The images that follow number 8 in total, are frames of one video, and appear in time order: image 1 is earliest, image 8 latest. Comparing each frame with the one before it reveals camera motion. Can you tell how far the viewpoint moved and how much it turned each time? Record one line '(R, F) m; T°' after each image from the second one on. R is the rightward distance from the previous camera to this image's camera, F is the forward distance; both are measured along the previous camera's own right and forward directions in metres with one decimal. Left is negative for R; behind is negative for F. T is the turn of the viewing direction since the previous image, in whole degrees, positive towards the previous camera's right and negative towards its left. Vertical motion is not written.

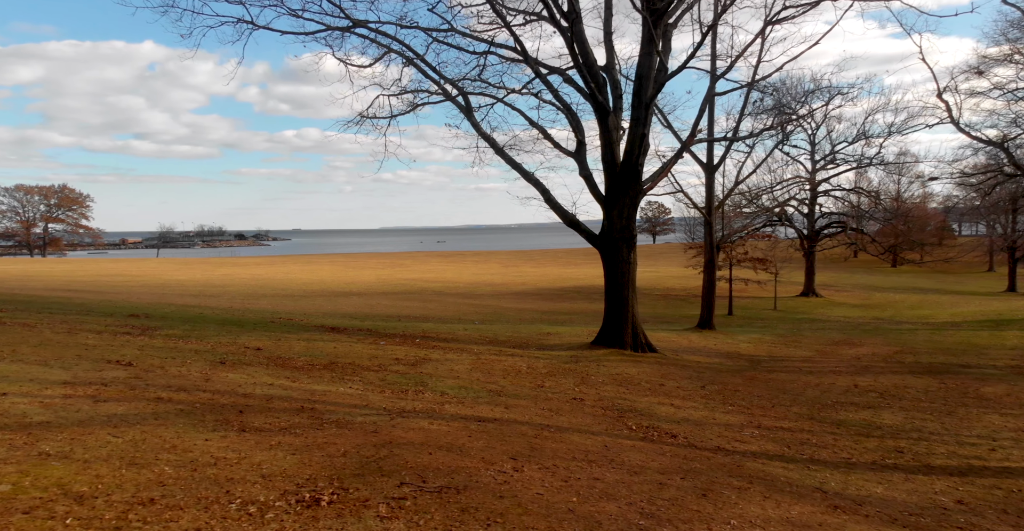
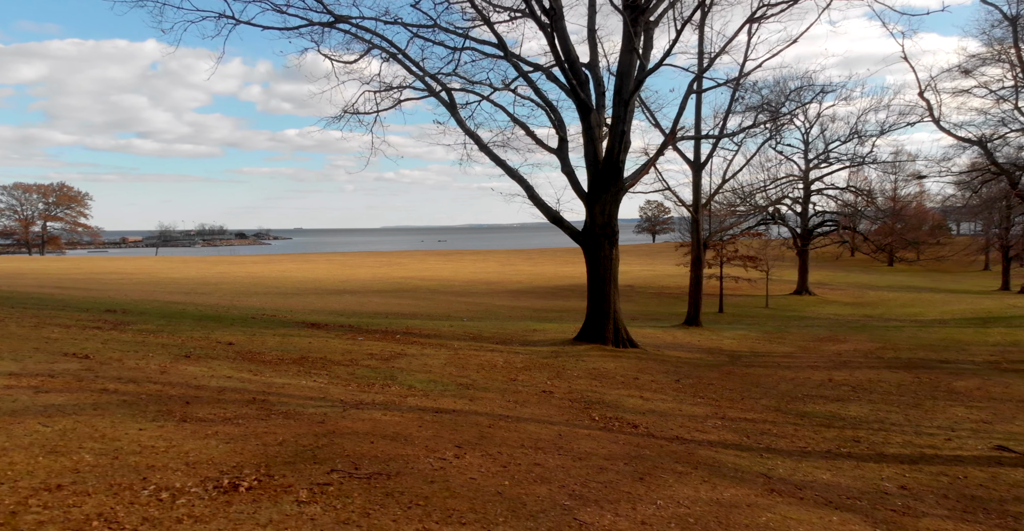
(+0.5, -0.2) m; 0°
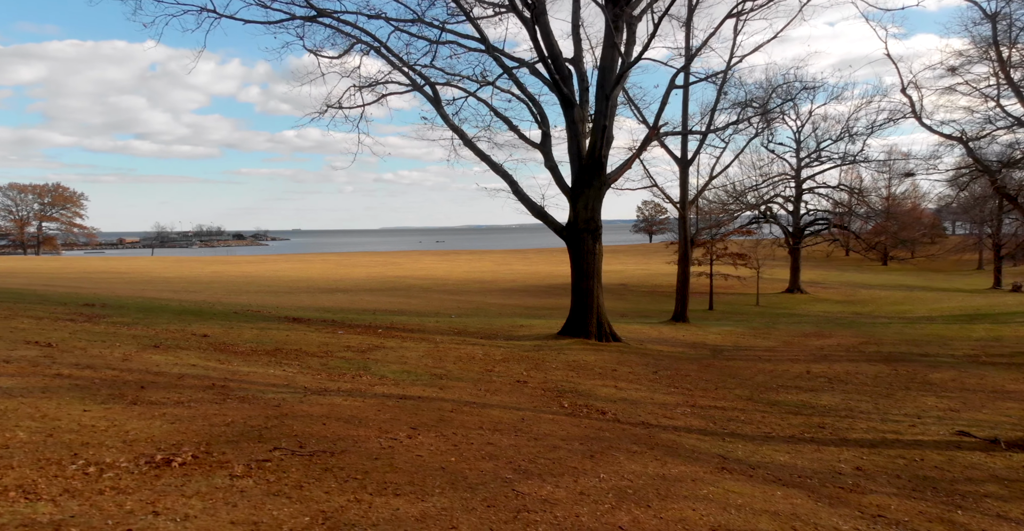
(+0.4, -0.2) m; 0°
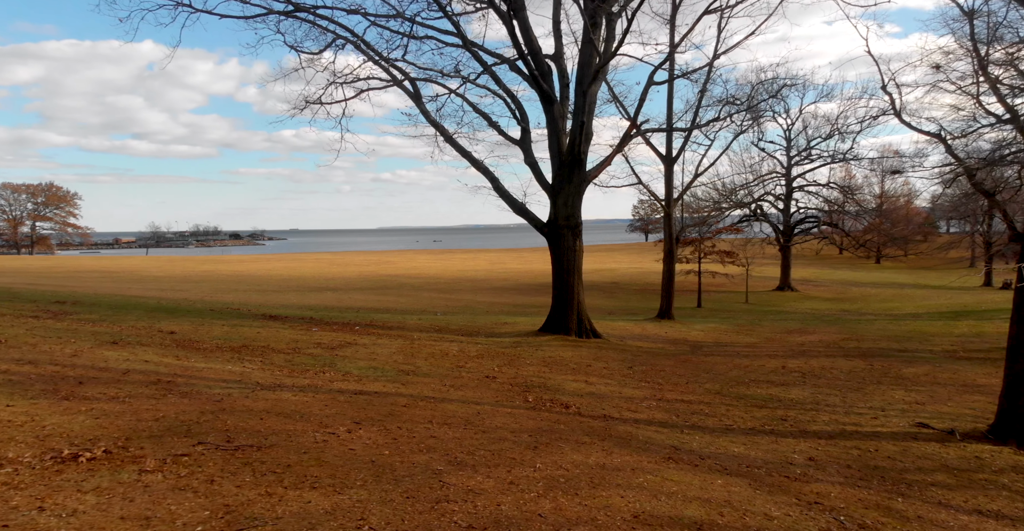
(+0.5, -0.1) m; 0°
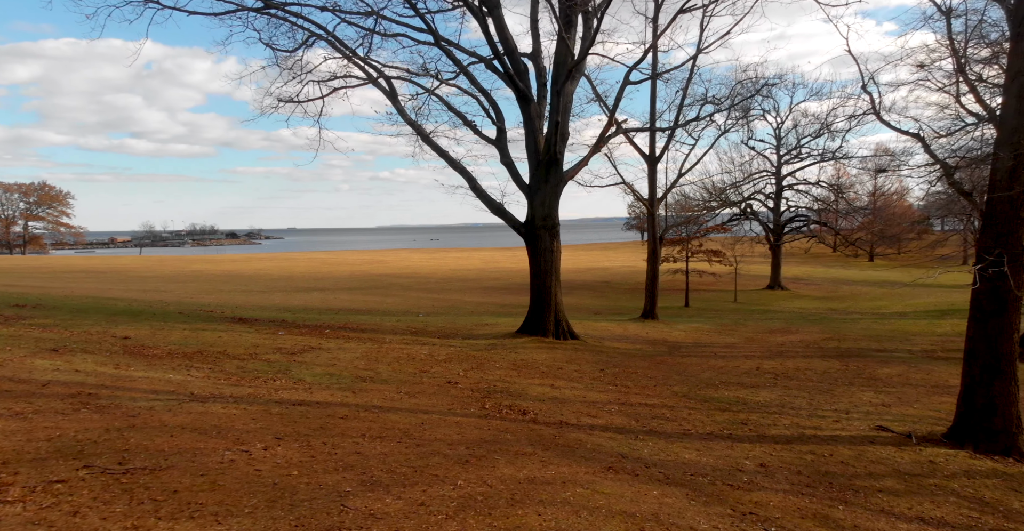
(+0.6, +0.1) m; 0°
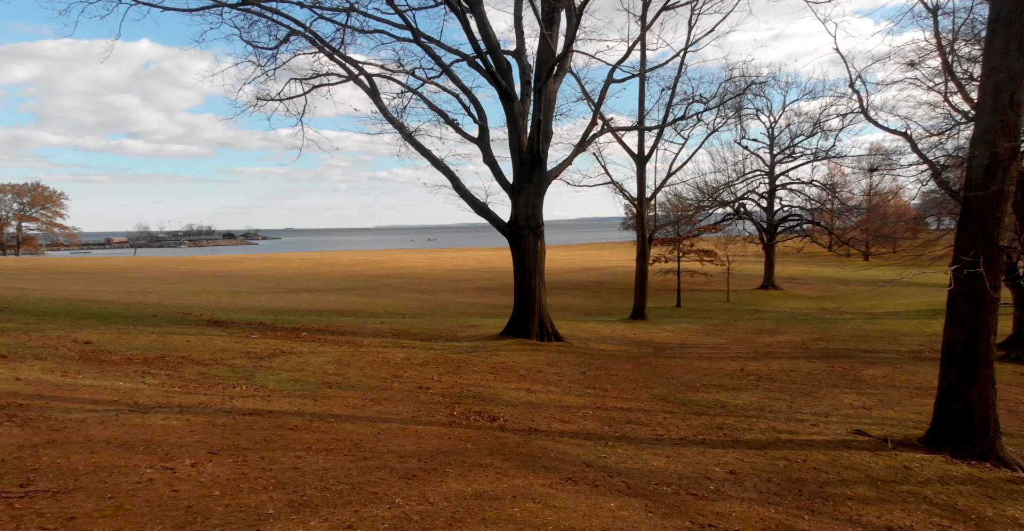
(+0.4, +0.2) m; 0°
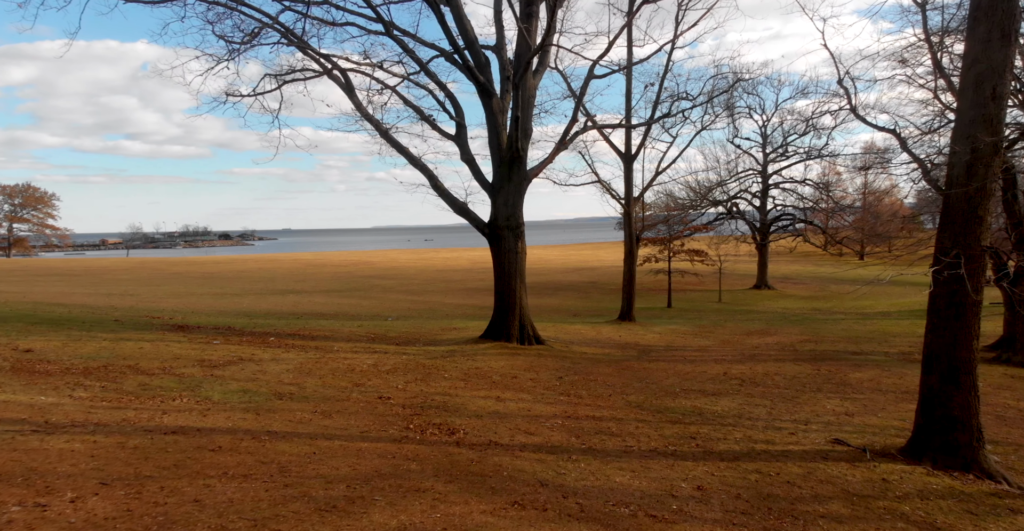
(+0.5, +0.4) m; 0°
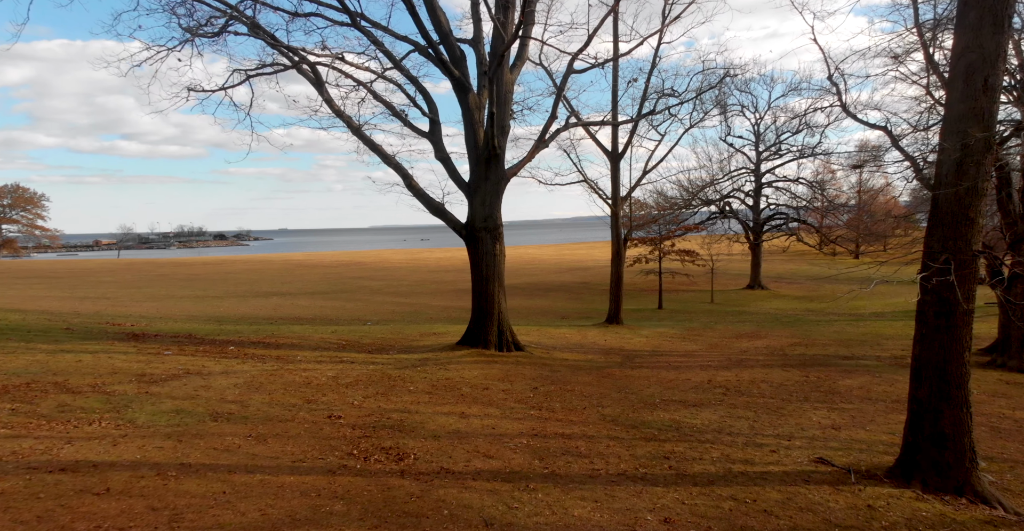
(+0.5, +0.6) m; 0°
